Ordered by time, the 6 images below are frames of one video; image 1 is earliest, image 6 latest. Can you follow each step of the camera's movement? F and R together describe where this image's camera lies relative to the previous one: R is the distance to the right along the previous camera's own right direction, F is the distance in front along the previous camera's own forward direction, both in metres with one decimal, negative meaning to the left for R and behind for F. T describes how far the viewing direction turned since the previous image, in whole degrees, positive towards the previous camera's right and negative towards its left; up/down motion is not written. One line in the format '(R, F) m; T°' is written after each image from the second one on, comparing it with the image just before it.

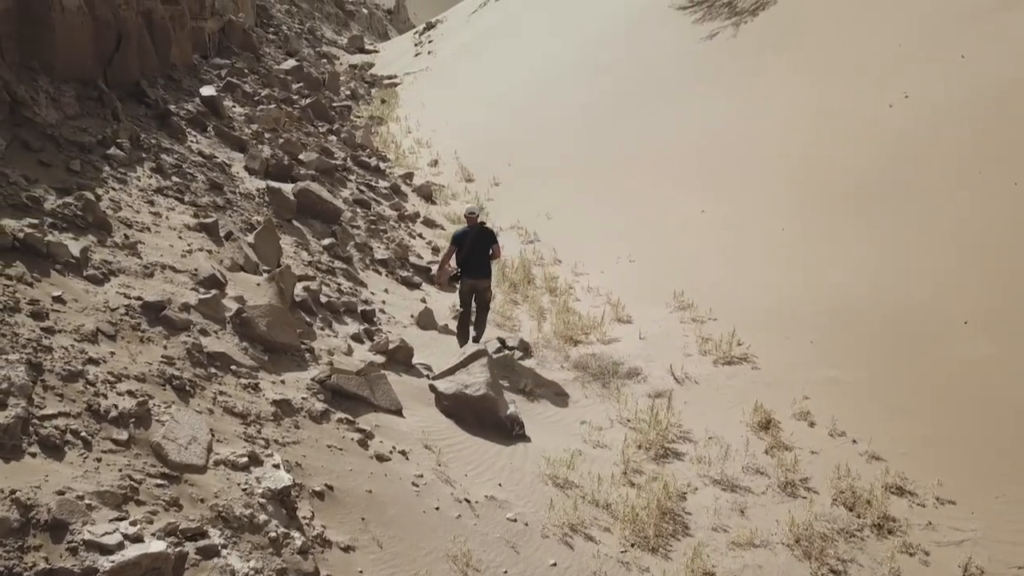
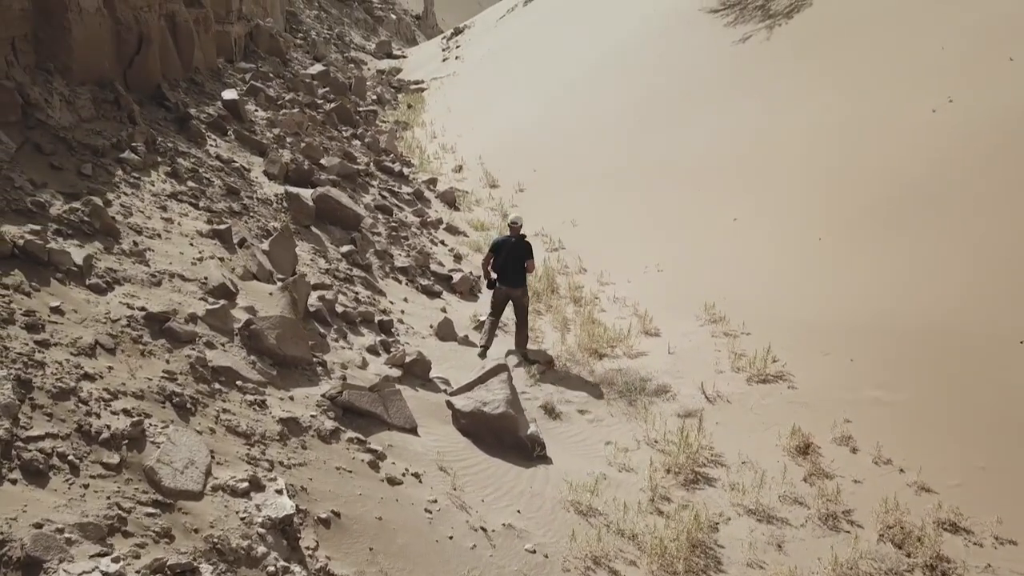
(0.0, +0.2) m; -2°
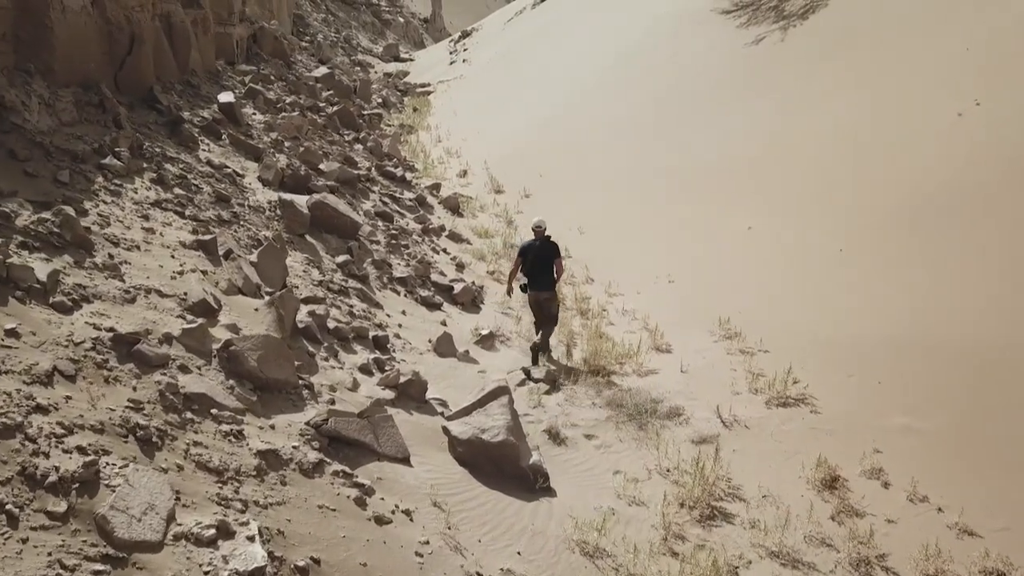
(0.0, +0.3) m; -1°
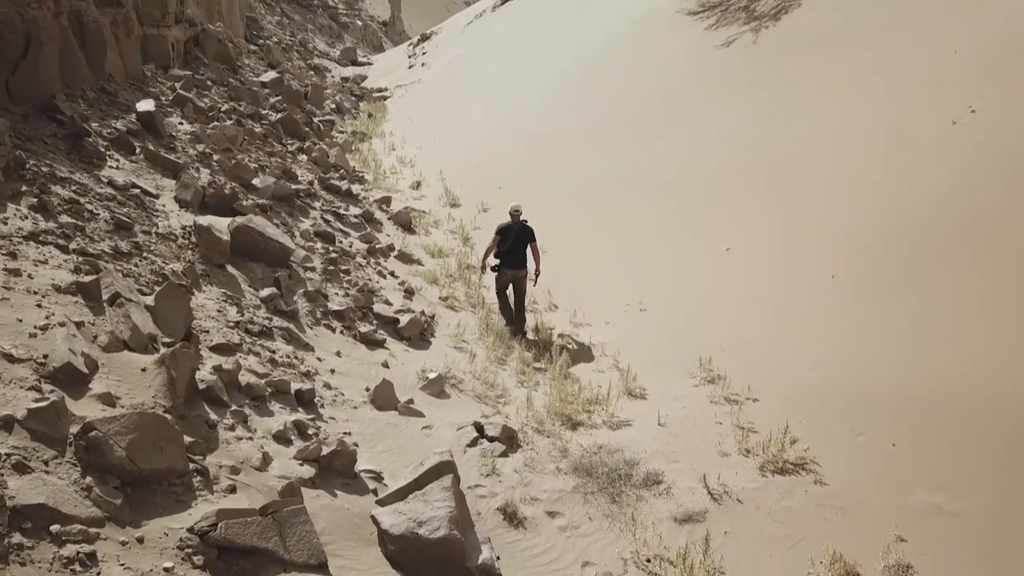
(+0.1, +0.7) m; +2°
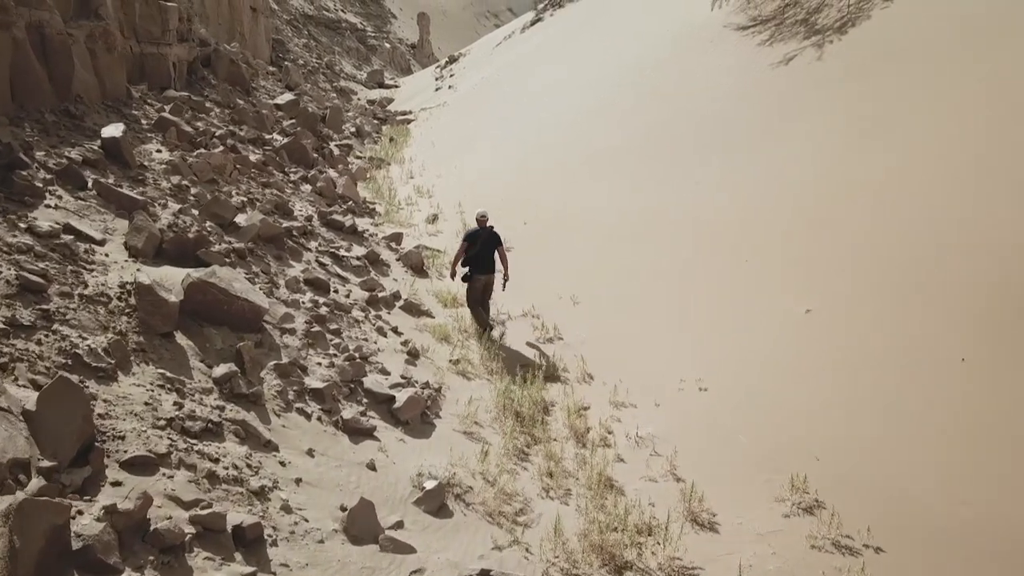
(0.0, +1.1) m; -2°
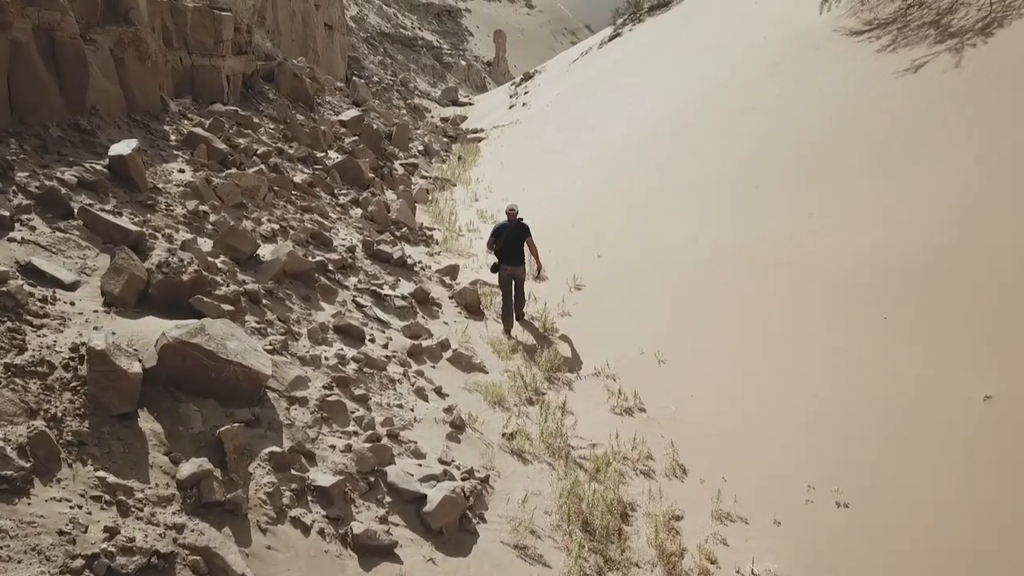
(0.0, +1.1) m; -5°
